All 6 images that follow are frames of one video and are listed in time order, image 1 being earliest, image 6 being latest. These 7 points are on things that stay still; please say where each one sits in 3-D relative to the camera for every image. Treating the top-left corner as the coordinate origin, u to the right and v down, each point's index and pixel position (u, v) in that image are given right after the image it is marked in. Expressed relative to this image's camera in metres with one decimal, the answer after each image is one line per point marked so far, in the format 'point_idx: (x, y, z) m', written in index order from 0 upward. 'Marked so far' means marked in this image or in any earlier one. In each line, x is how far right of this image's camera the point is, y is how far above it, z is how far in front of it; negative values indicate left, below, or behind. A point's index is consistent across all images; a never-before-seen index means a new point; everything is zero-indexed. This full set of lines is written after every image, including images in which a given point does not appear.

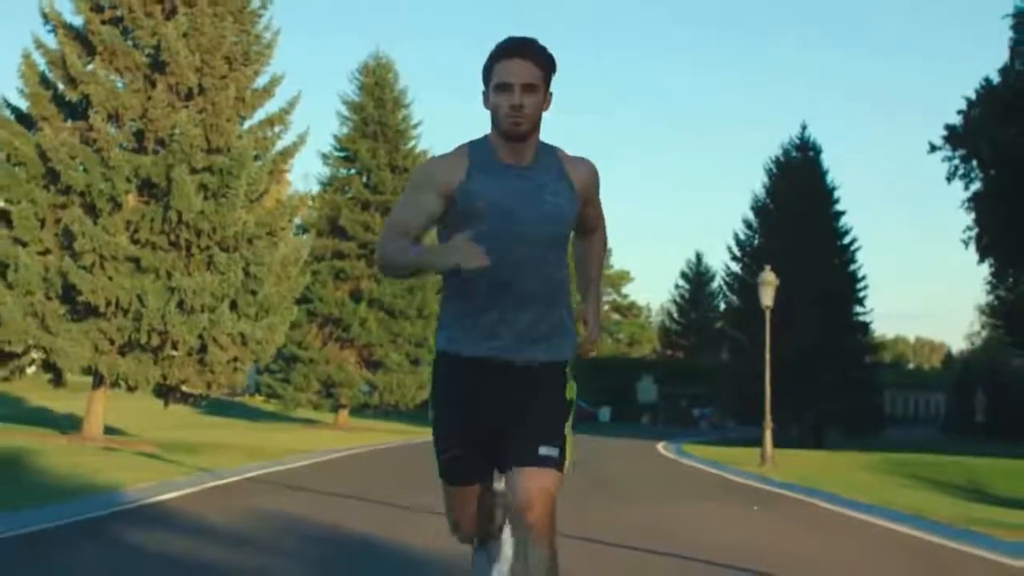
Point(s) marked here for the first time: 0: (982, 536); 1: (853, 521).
0: (+5.6, -2.9, +17.0) m
1: (+4.5, -3.0, +18.8) m
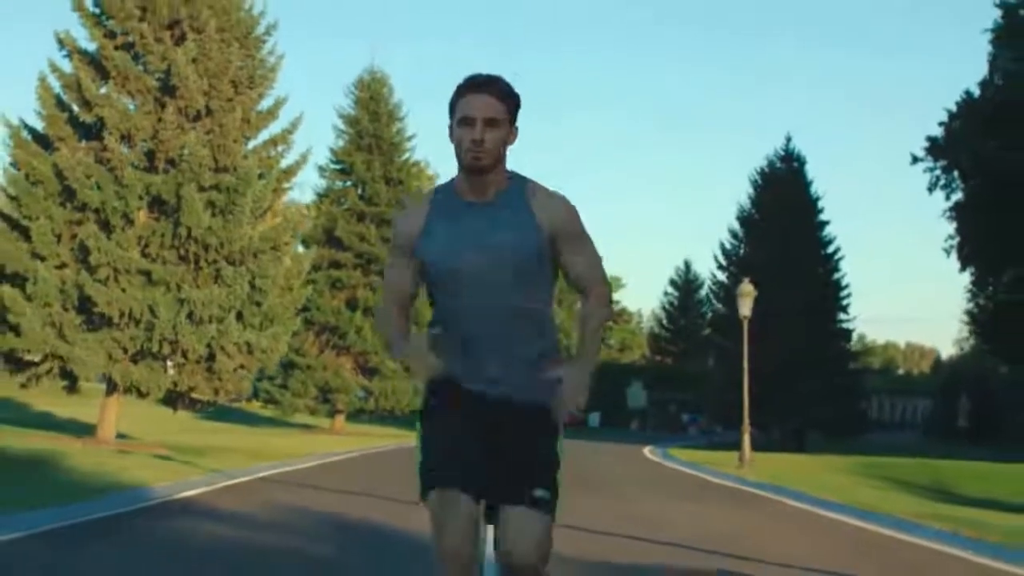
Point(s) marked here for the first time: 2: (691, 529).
0: (+5.4, -3.1, +18.4) m
1: (+4.3, -3.2, +20.2) m
2: (+2.2, -2.9, +17.5) m
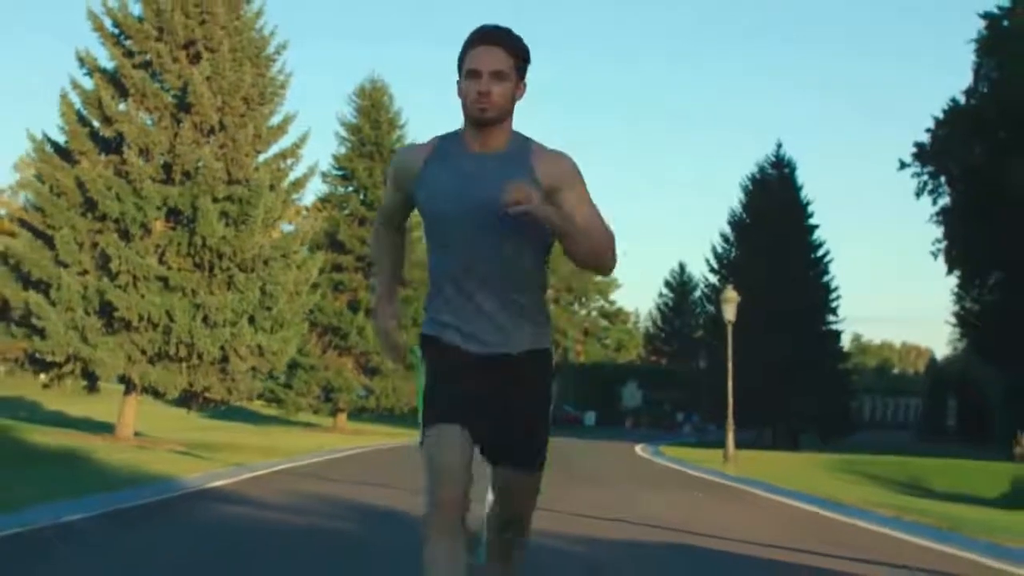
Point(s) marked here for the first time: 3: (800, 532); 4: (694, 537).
0: (+5.4, -3.2, +19.9) m
1: (+4.3, -3.3, +21.7) m
2: (+2.1, -3.0, +19.0) m
3: (+3.5, -2.9, +17.4) m
4: (+2.0, -2.6, +15.3) m
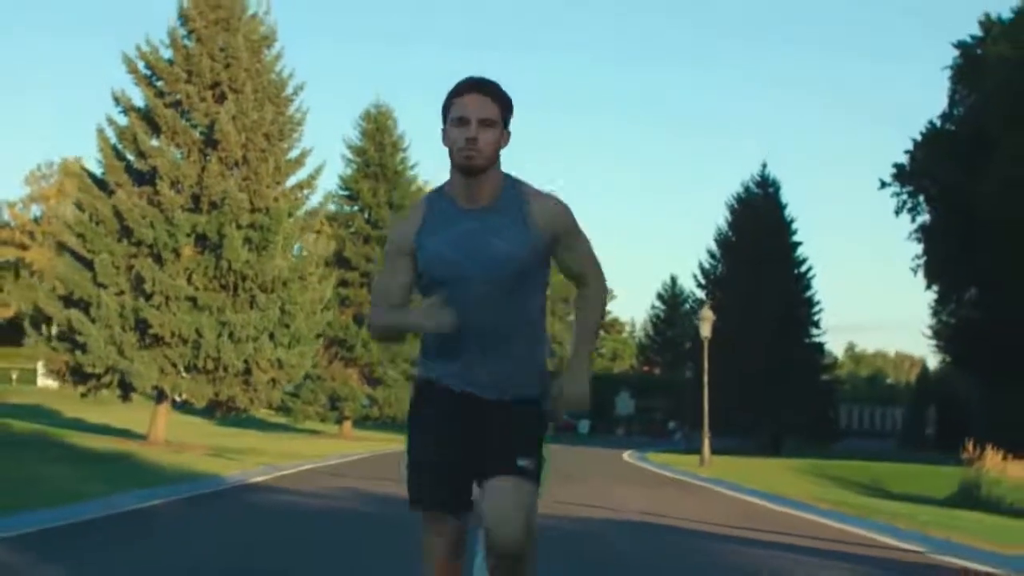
0: (+5.3, -3.6, +22.7) m
1: (+4.2, -3.7, +24.5) m
2: (+2.0, -3.3, +21.8) m
3: (+3.4, -3.3, +20.2) m
4: (+1.9, -2.9, +18.1) m
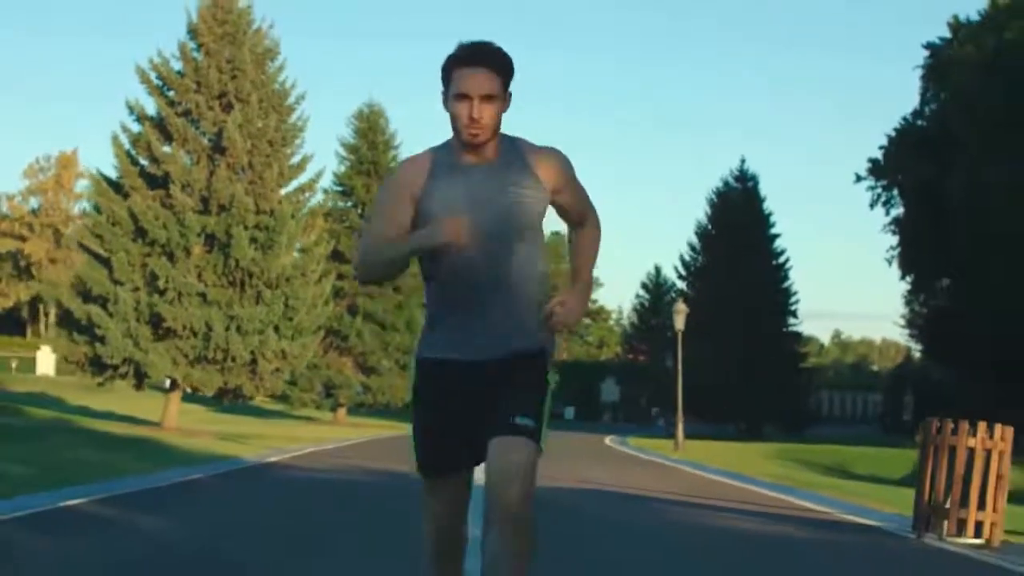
0: (+5.1, -3.5, +25.1) m
1: (+3.9, -3.6, +26.9) m
2: (+1.8, -3.3, +24.2) m
3: (+3.2, -3.3, +22.6) m
4: (+1.7, -2.9, +20.4) m
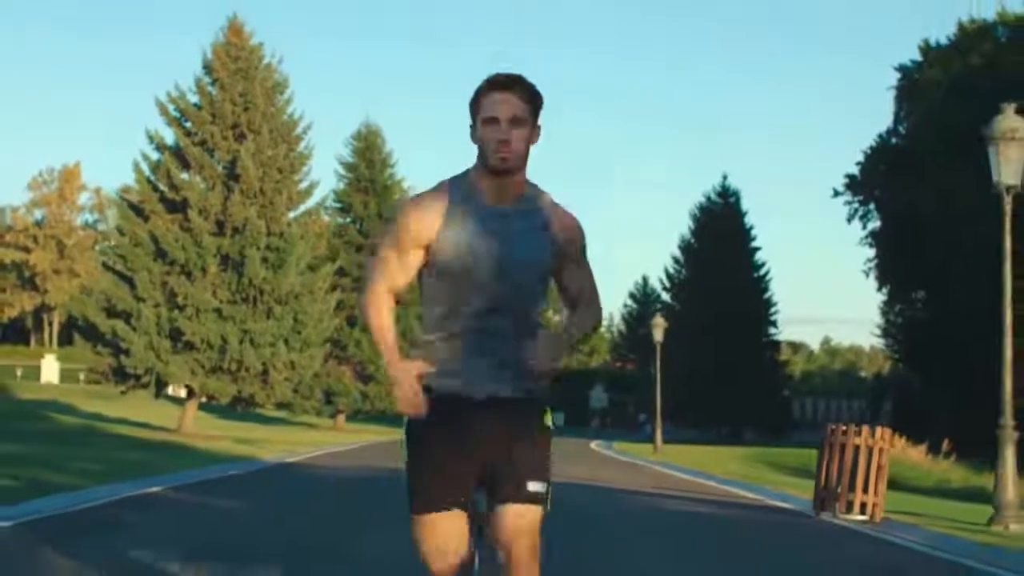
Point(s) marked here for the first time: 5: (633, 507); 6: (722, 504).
0: (+4.9, -3.9, +27.9) m
1: (+3.8, -4.0, +29.7) m
2: (+1.7, -3.7, +26.9) m
3: (+3.0, -3.6, +25.3) m
4: (+1.5, -3.3, +23.2) m
5: (+1.6, -2.9, +19.3) m
6: (+2.9, -3.0, +19.7) m
